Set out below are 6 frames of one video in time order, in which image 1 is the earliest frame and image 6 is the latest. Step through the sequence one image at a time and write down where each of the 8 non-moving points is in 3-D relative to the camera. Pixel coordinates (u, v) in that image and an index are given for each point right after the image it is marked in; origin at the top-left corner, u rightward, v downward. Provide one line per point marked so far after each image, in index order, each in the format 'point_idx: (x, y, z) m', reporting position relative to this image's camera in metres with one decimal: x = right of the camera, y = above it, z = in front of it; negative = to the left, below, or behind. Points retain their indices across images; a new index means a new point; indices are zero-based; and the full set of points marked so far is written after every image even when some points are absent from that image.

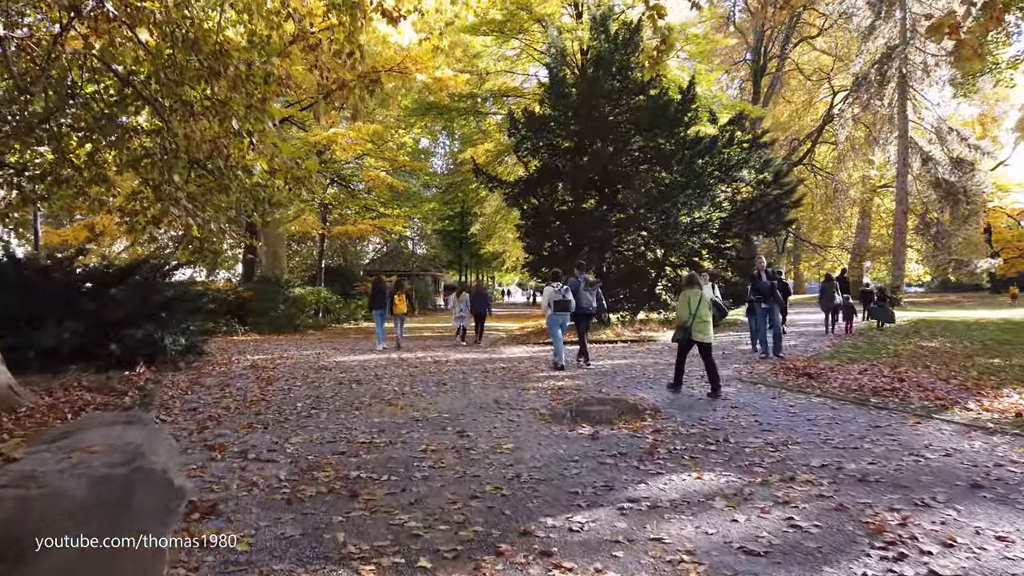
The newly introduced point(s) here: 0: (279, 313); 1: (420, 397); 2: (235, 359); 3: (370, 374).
0: (-5.9, -0.7, +19.0) m
1: (-0.9, -1.0, +7.1) m
2: (-4.3, -1.1, +11.5) m
3: (-1.7, -1.0, +9.0) m
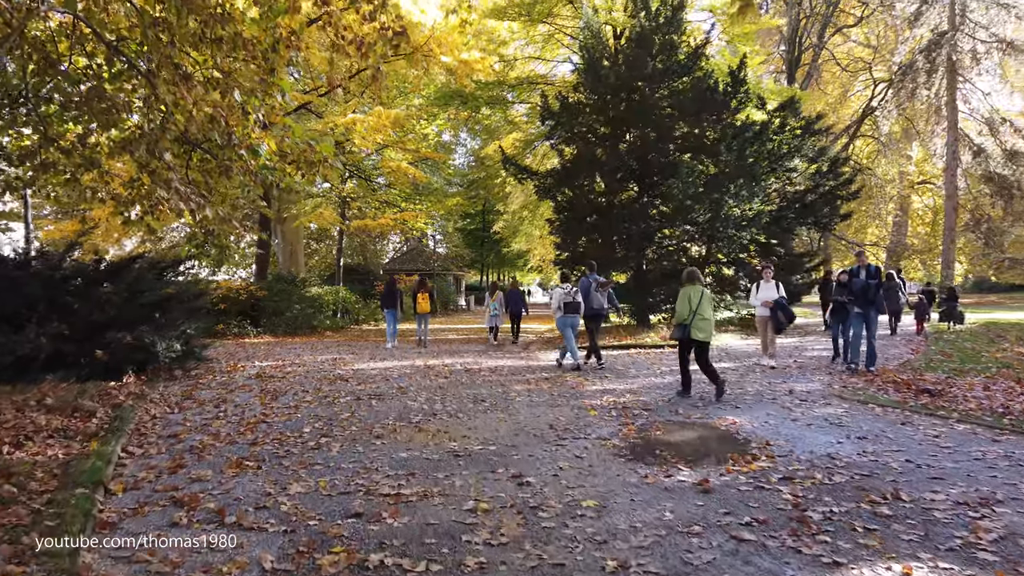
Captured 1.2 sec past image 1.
0: (-5.1, -0.6, +17.8) m
1: (-0.4, -1.0, +5.7) m
2: (-3.7, -1.1, +10.2) m
3: (-1.2, -1.0, +7.6) m
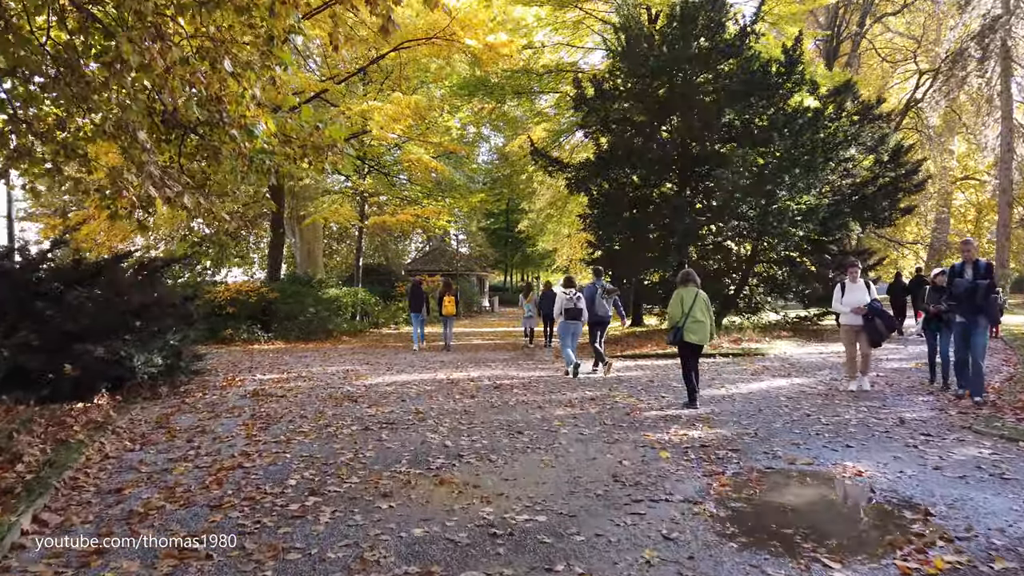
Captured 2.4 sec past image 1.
0: (-4.5, -0.7, +16.6) m
1: (-0.1, -1.0, +4.4) m
2: (-3.3, -1.1, +9.0) m
3: (-0.9, -1.0, +6.3) m
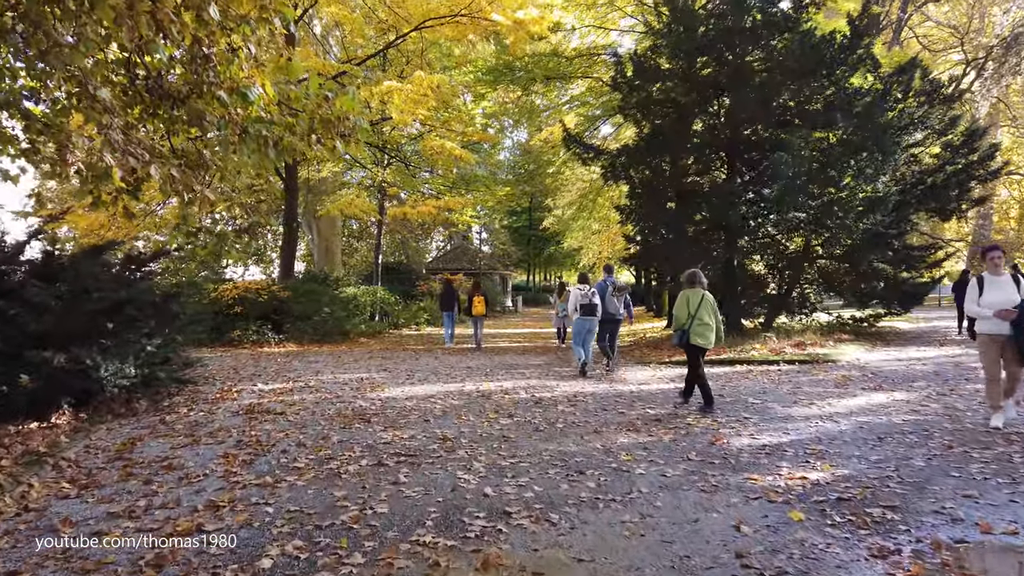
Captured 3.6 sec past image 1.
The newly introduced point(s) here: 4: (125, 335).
0: (-3.9, -0.6, +15.4) m
1: (+0.2, -1.0, +3.1) m
2: (-2.9, -1.1, +7.8) m
3: (-0.5, -1.0, +5.1) m
4: (-3.4, -0.4, +6.5) m
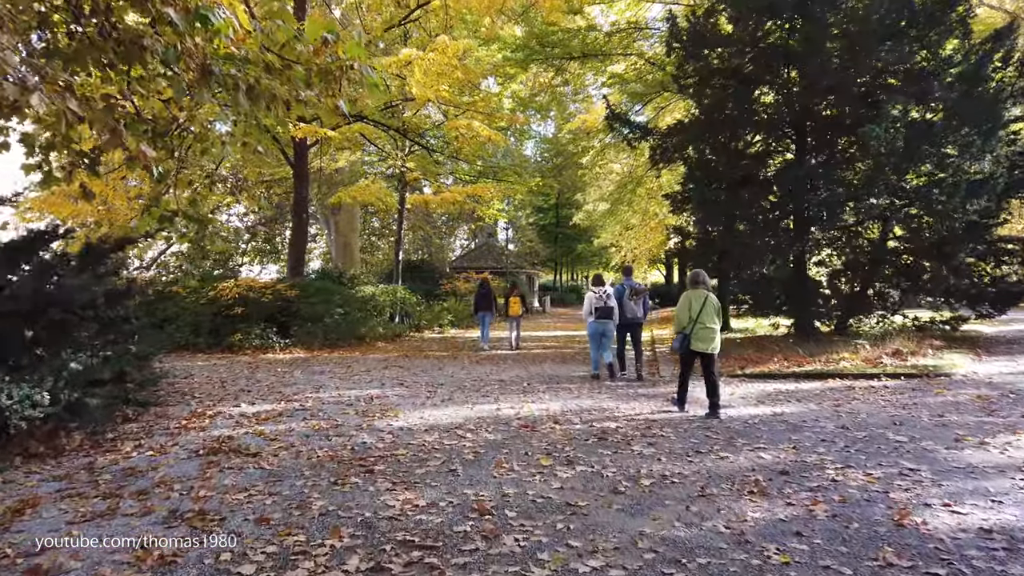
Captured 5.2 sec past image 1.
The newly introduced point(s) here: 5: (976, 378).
0: (-3.2, -0.6, +13.8) m
1: (+0.4, -1.0, +1.4) m
2: (-2.5, -1.0, +6.2) m
3: (-0.2, -1.0, +3.4) m
4: (-3.0, -0.4, +4.9) m
5: (+5.1, -1.0, +8.2) m
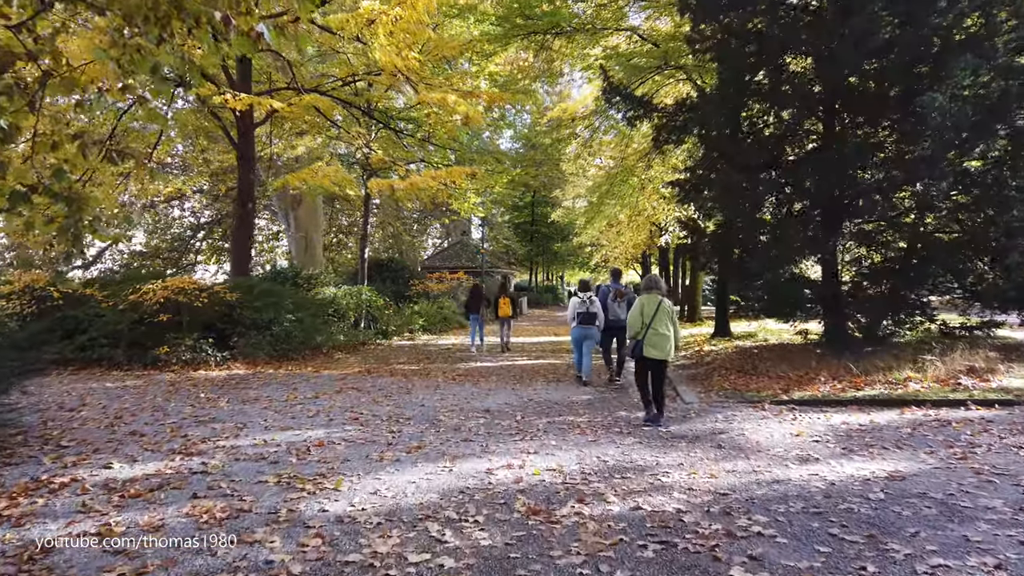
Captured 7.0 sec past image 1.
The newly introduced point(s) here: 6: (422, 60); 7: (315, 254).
0: (-3.5, -0.6, +11.7) m
1: (+0.6, -1.0, -0.5) m
2: (-2.5, -1.1, +4.1) m
3: (-0.1, -1.0, +1.4) m
4: (-3.0, -0.4, +2.8) m
5: (+5.0, -1.0, +6.4) m
6: (-1.4, +3.8, +12.7) m
7: (-5.0, +0.9, +18.8) m
